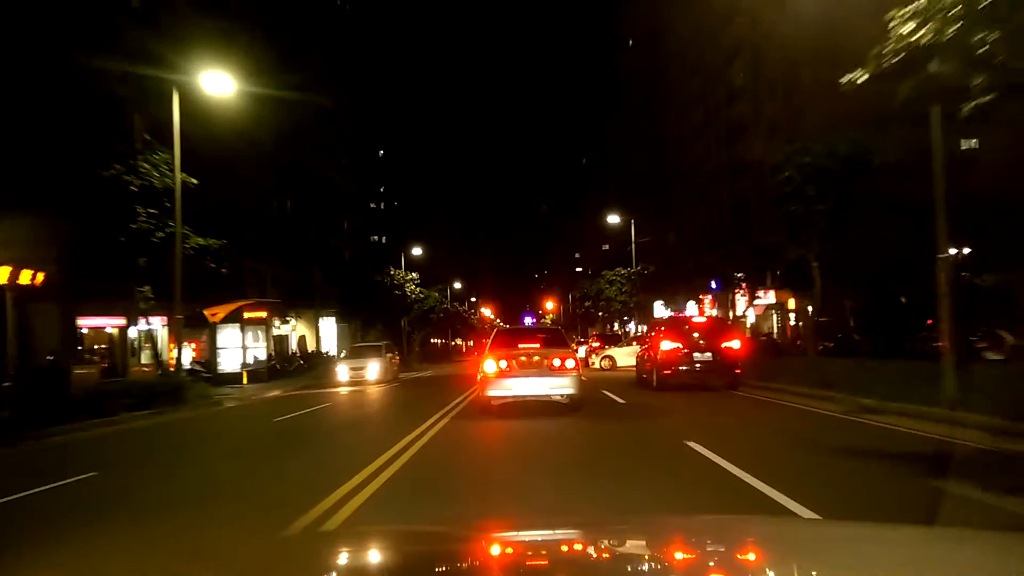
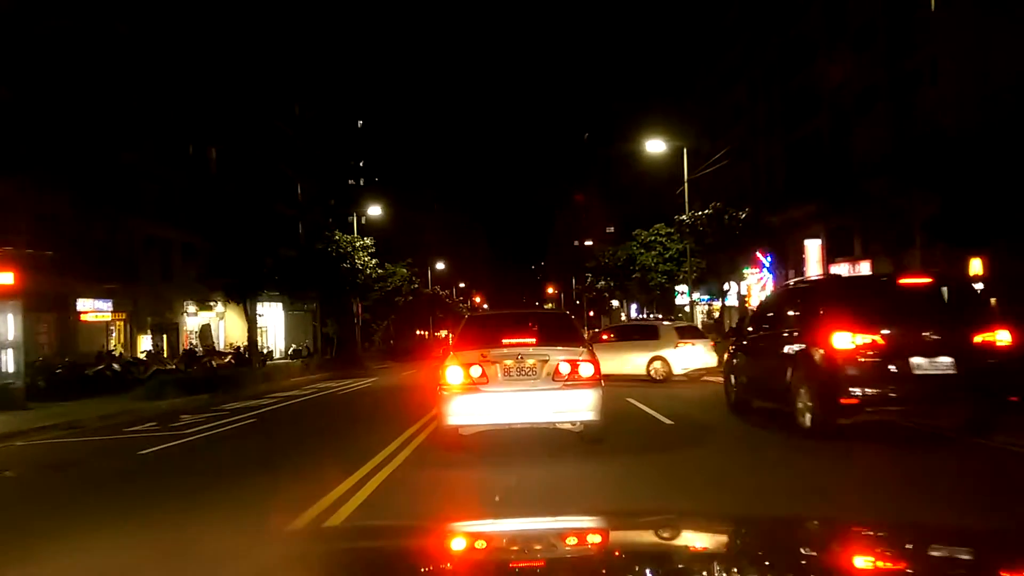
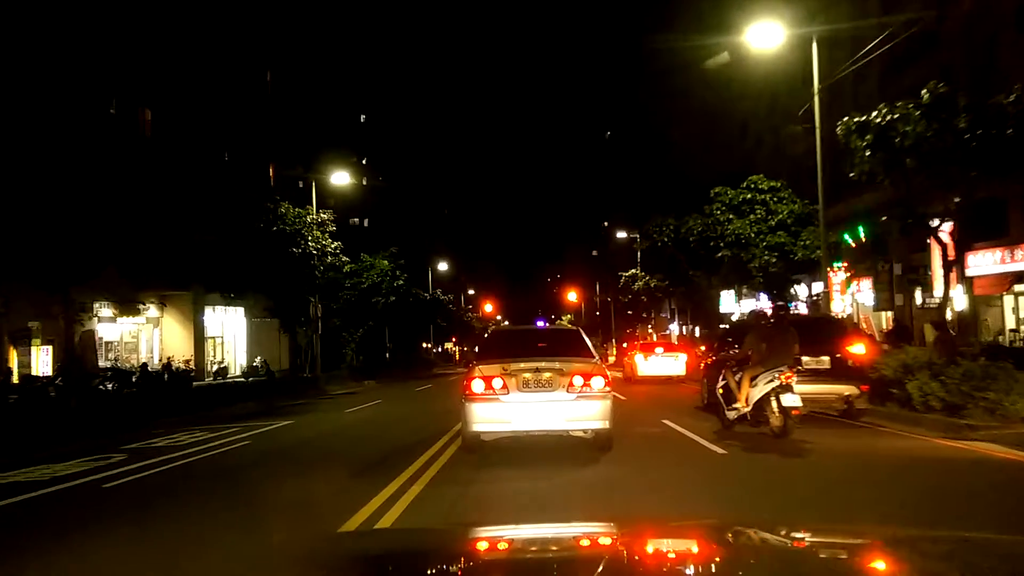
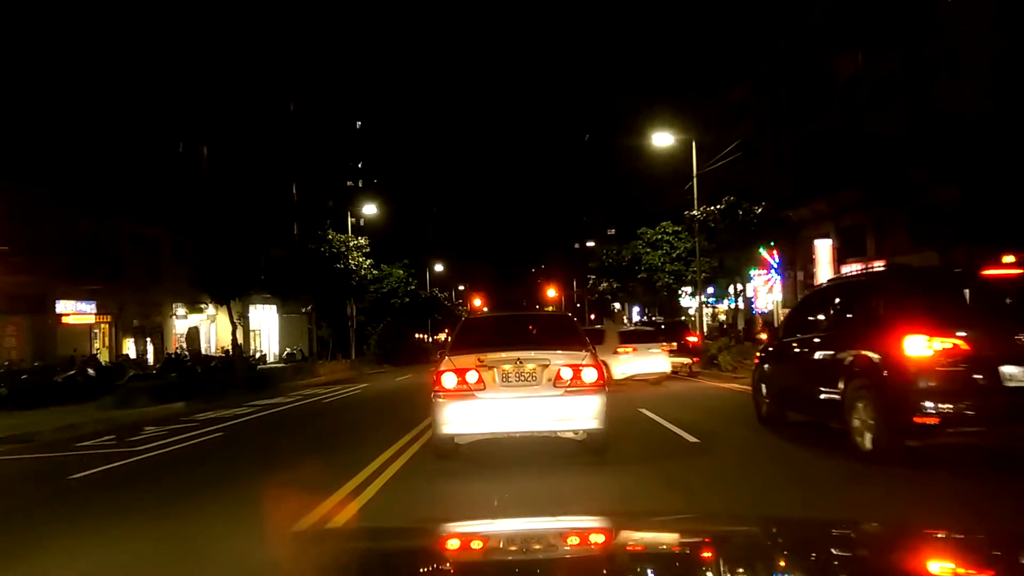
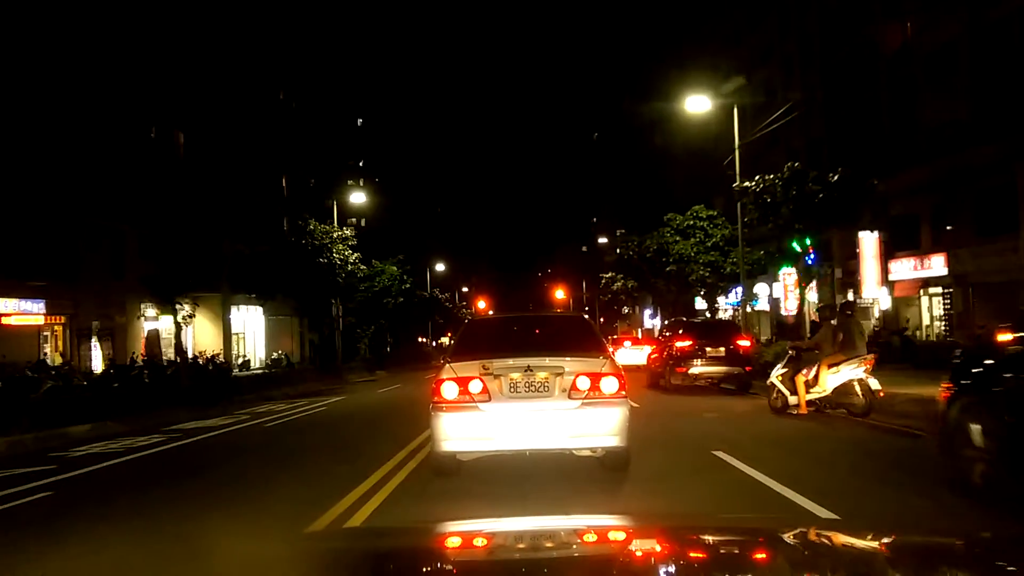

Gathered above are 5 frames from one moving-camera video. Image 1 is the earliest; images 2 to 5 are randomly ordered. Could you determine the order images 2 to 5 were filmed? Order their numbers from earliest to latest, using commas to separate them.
2, 4, 5, 3
